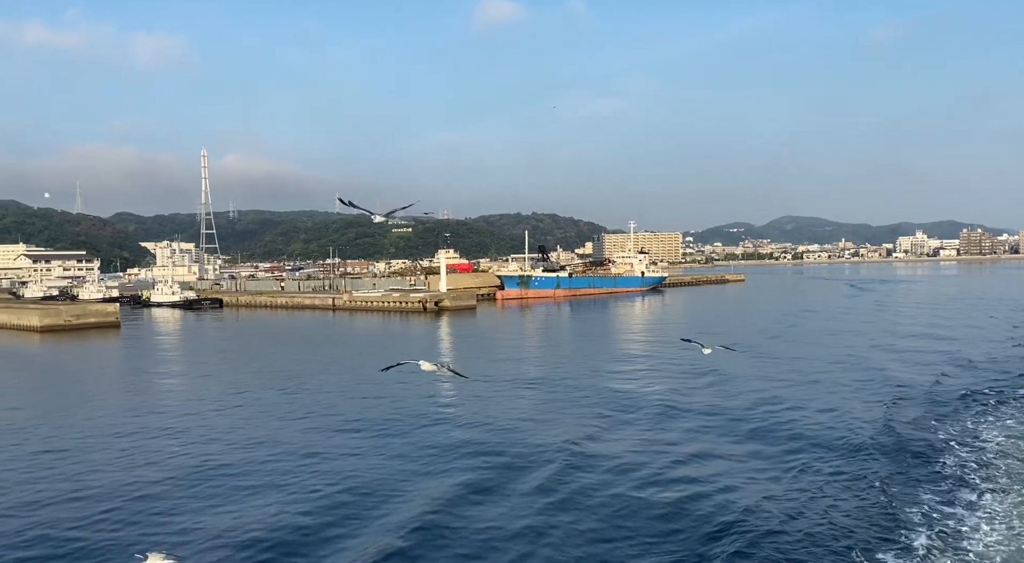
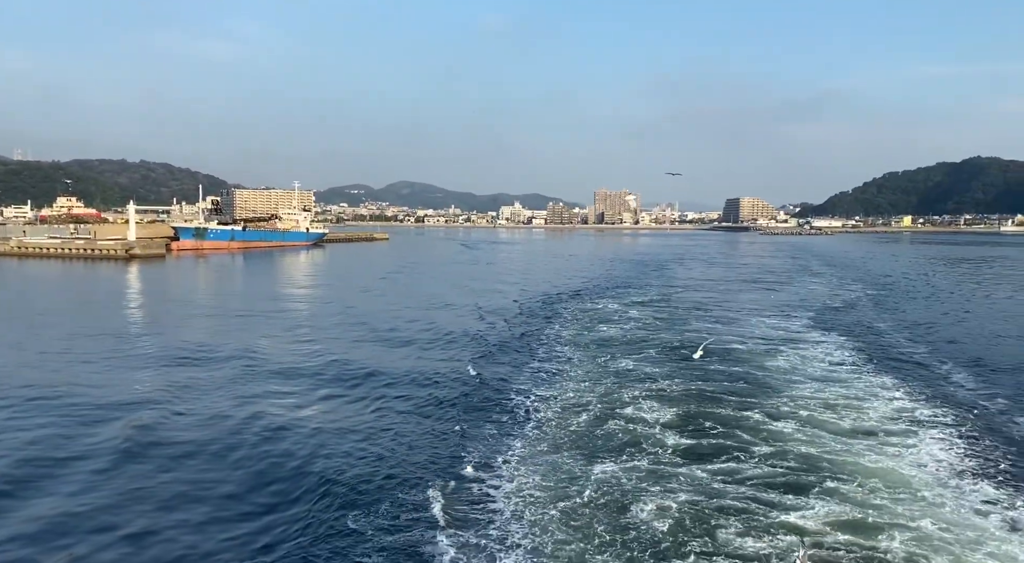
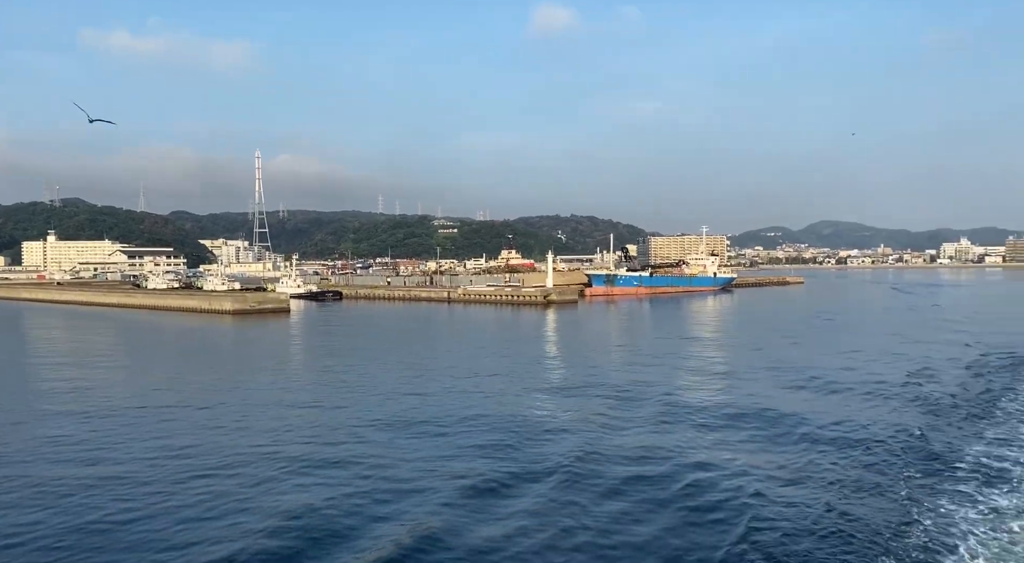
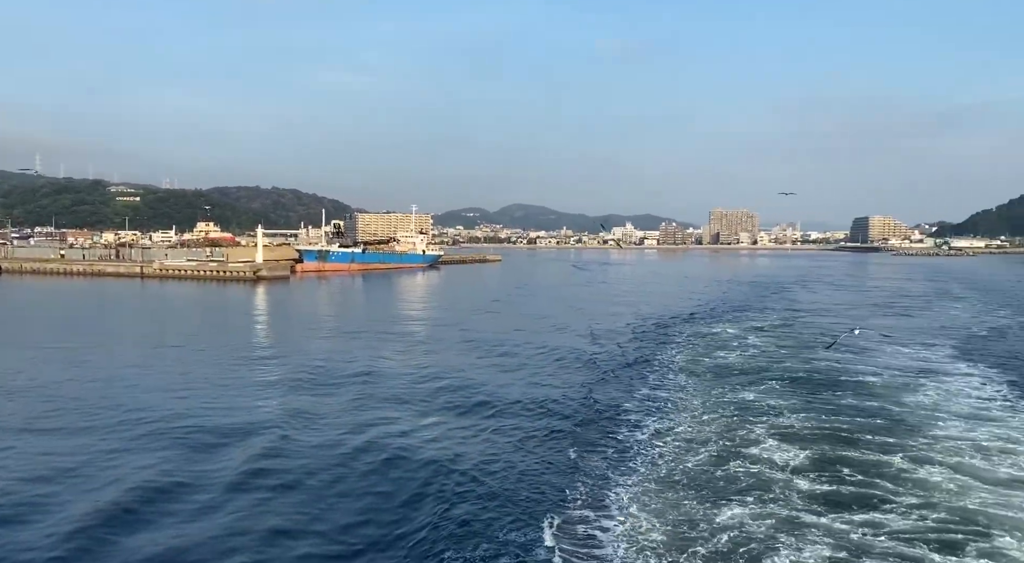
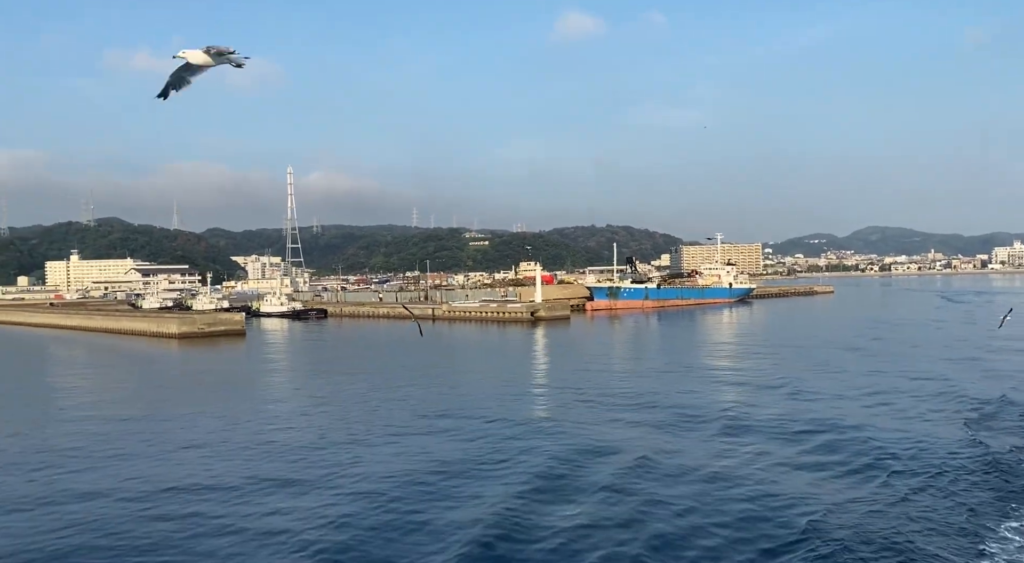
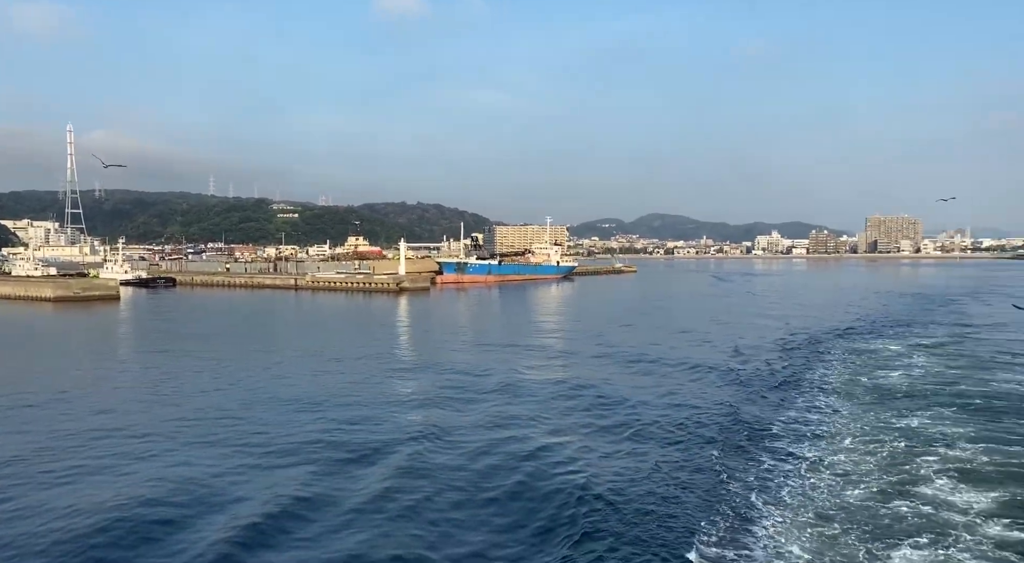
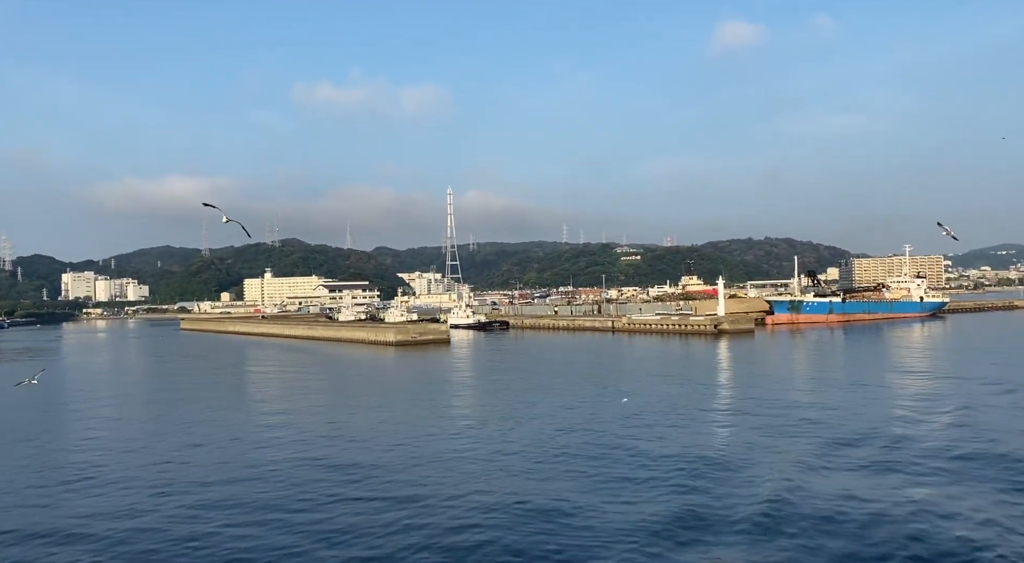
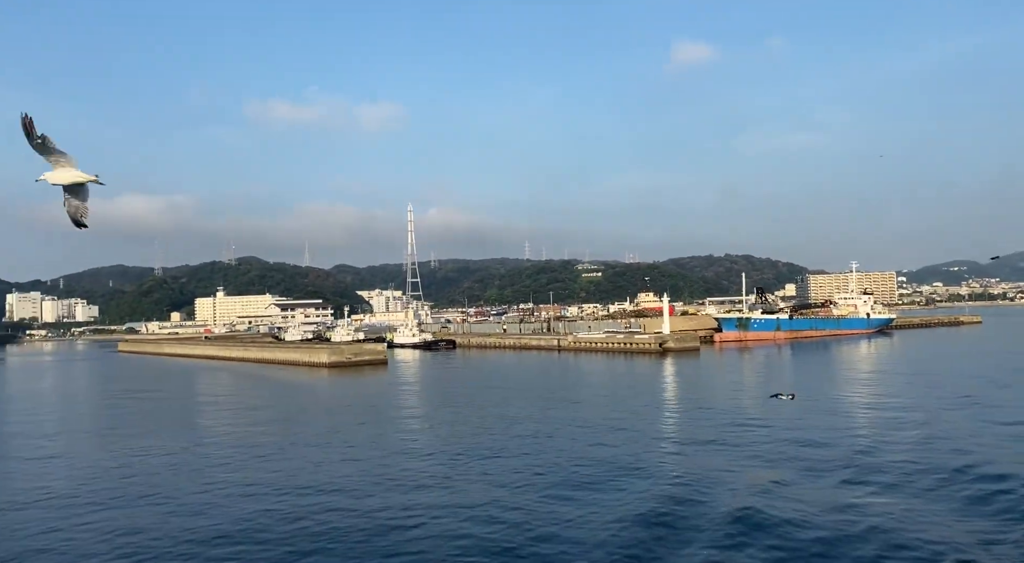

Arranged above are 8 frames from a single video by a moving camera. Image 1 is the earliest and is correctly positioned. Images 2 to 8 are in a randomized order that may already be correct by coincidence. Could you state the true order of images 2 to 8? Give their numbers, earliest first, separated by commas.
5, 8, 7, 3, 6, 4, 2
